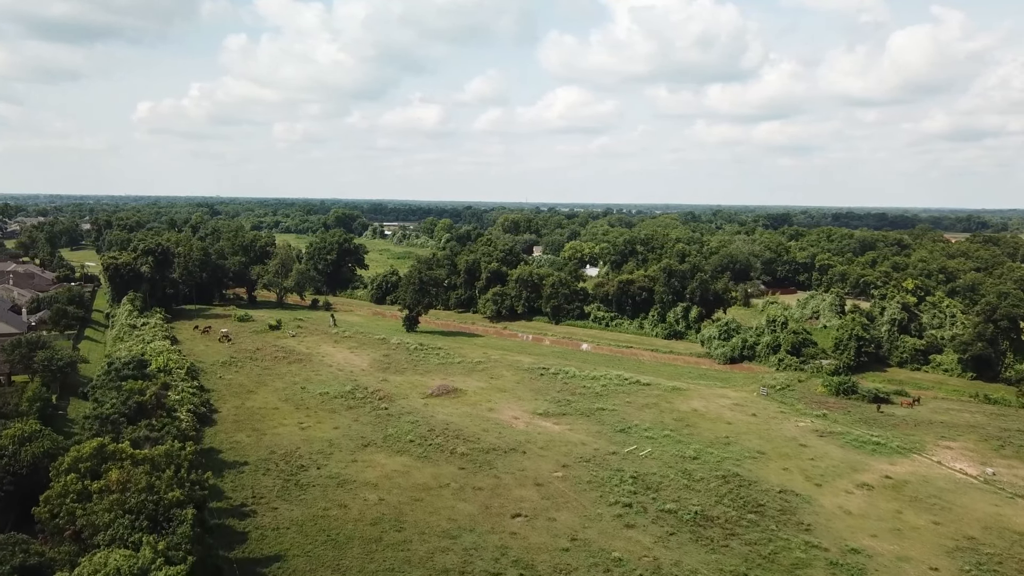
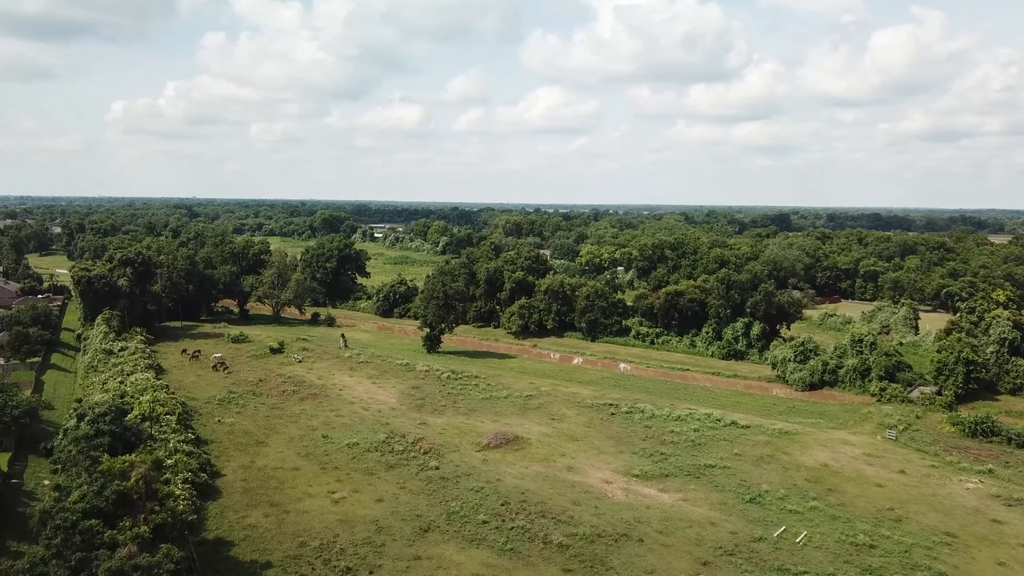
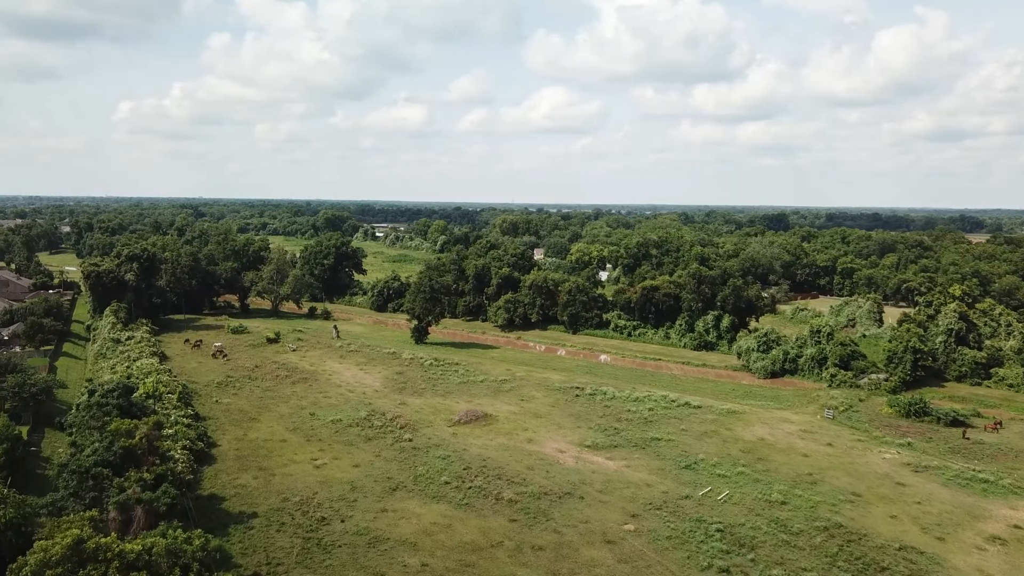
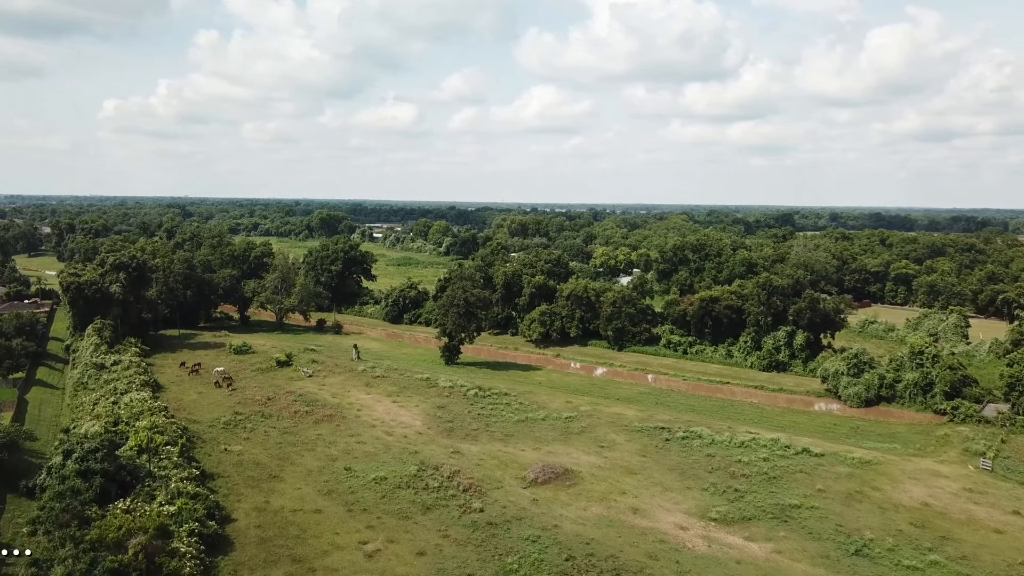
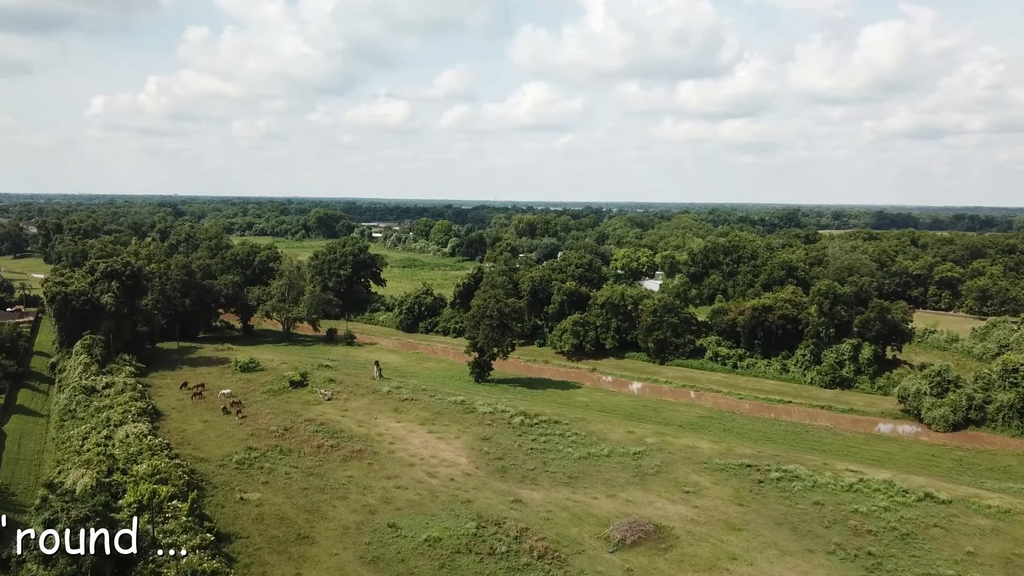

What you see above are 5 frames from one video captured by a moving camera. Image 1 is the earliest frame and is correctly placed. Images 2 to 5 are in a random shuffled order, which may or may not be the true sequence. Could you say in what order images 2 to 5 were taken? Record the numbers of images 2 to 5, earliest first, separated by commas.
3, 2, 4, 5
